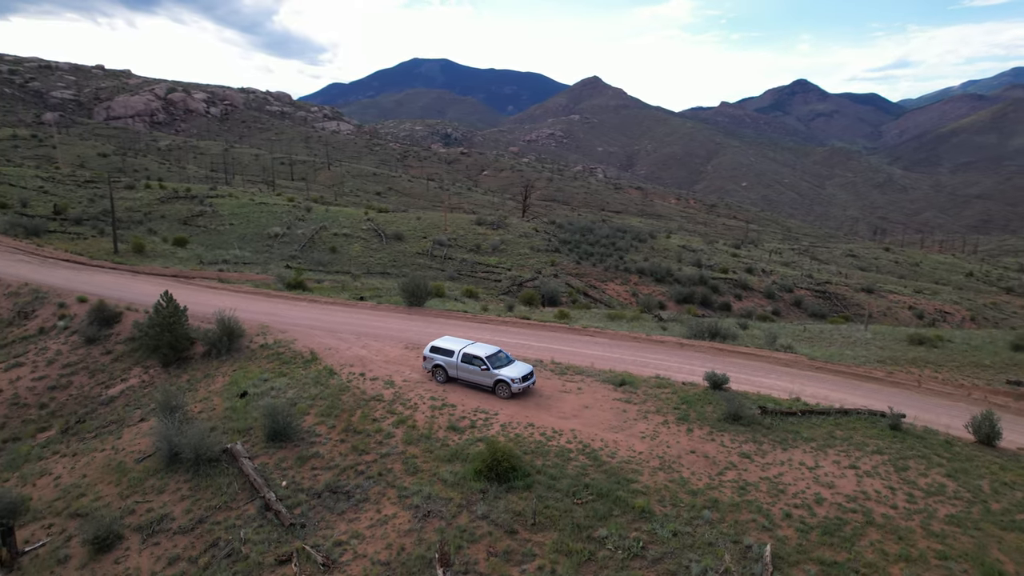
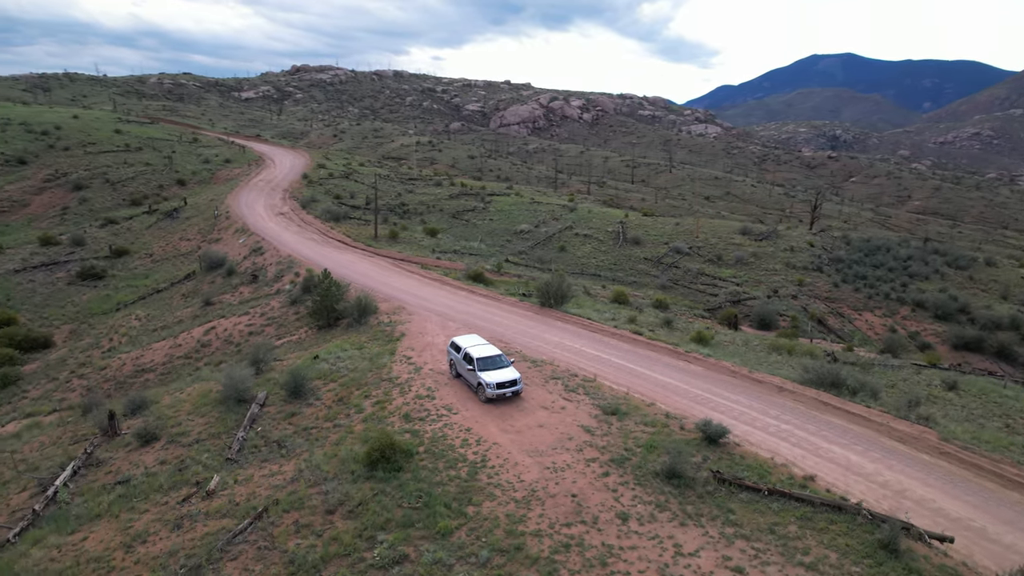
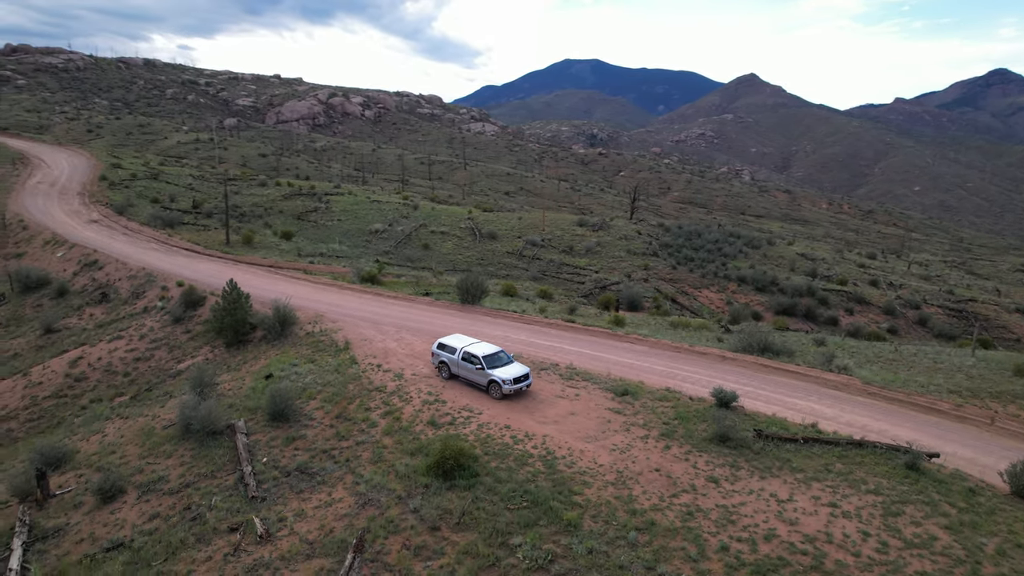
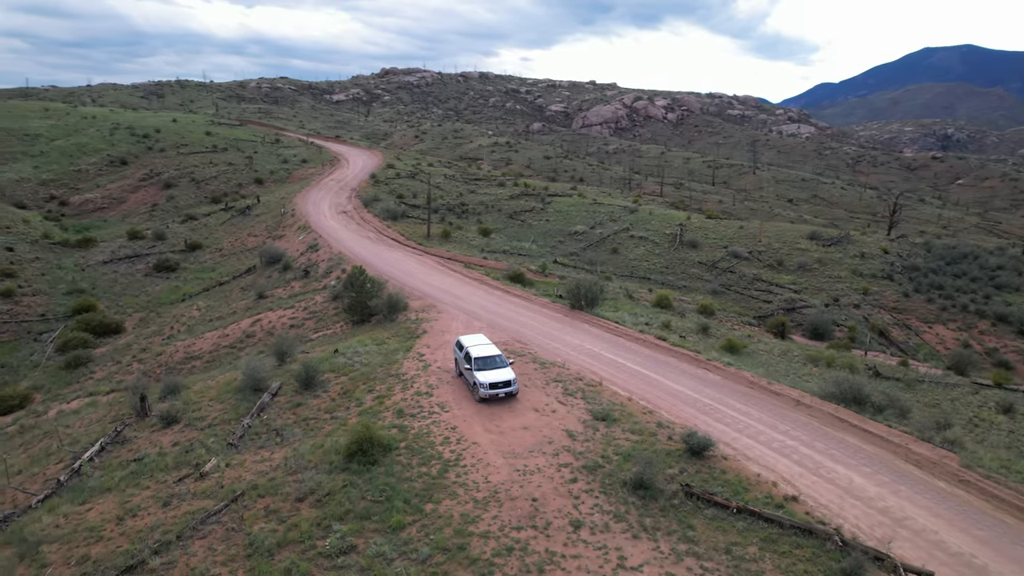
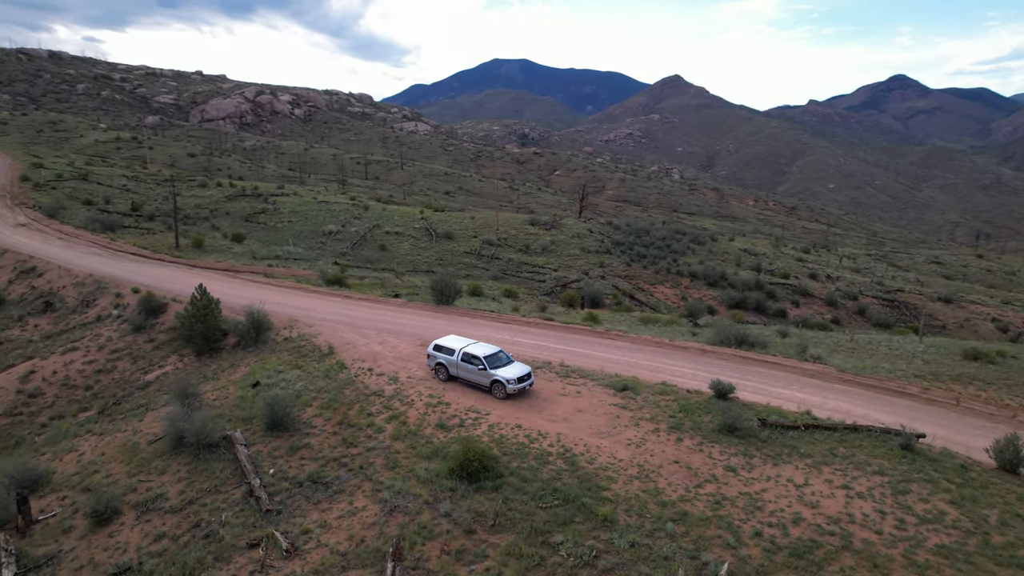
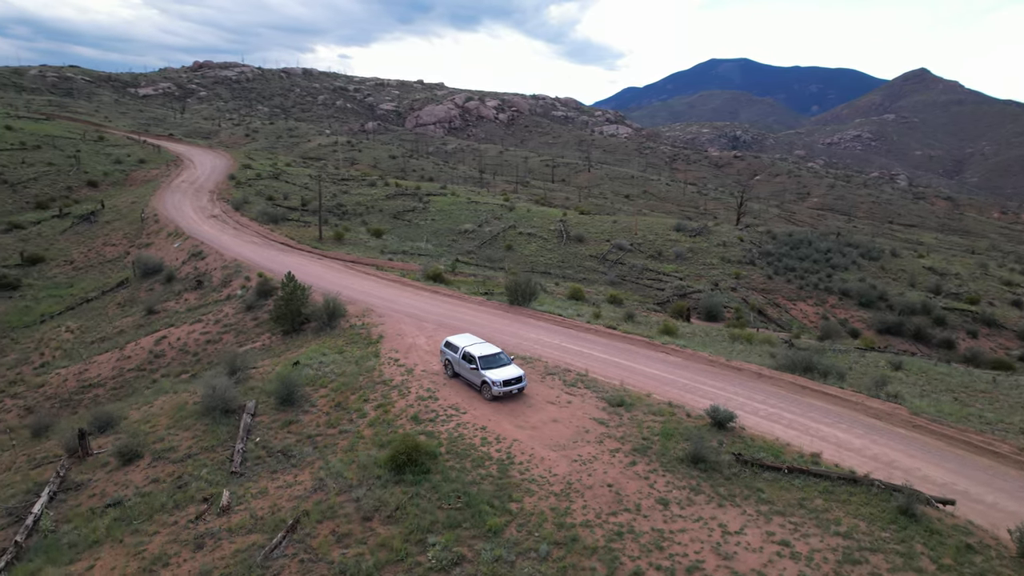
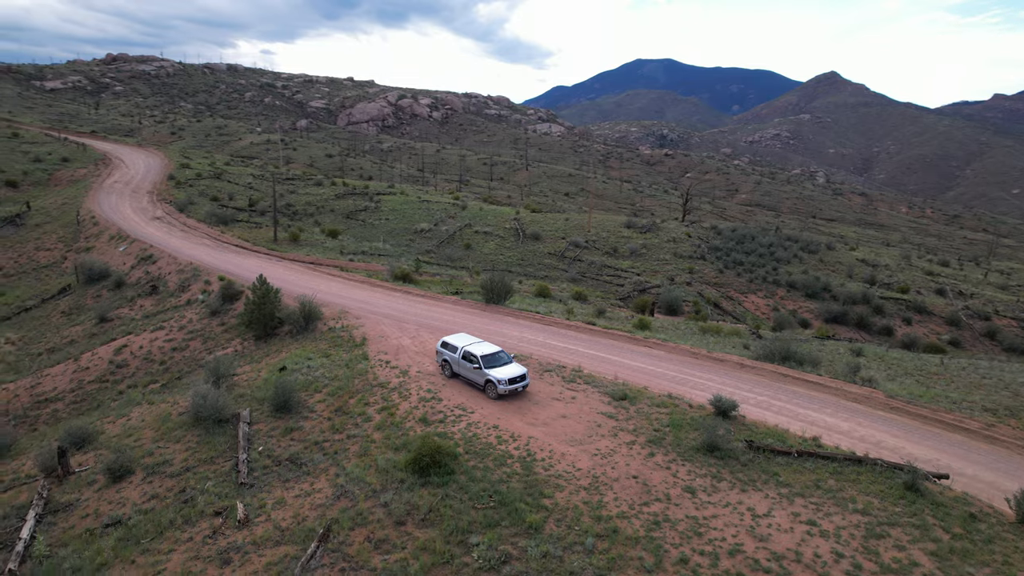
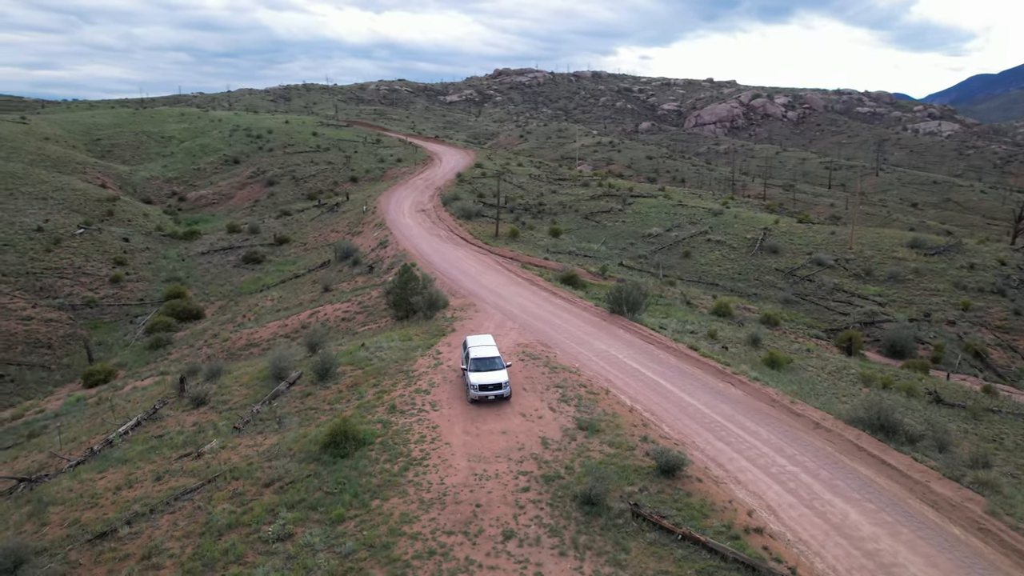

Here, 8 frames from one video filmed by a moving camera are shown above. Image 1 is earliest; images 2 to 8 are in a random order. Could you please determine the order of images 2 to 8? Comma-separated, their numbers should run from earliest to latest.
5, 3, 7, 6, 2, 4, 8
